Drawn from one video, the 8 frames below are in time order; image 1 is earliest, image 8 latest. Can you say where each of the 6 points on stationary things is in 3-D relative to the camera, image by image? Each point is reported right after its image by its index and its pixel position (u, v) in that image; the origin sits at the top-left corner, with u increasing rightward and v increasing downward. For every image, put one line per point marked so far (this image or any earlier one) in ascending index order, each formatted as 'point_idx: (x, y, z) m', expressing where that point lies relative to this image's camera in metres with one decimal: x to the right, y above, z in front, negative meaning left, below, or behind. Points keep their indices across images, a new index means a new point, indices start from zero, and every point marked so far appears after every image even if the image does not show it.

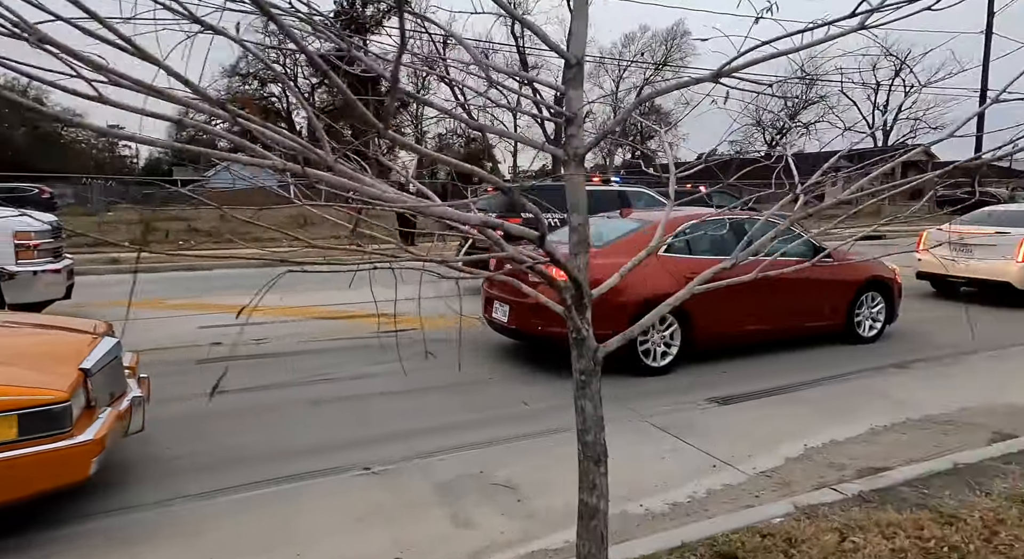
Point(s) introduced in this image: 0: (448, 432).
0: (-0.4, -1.0, +4.0) m
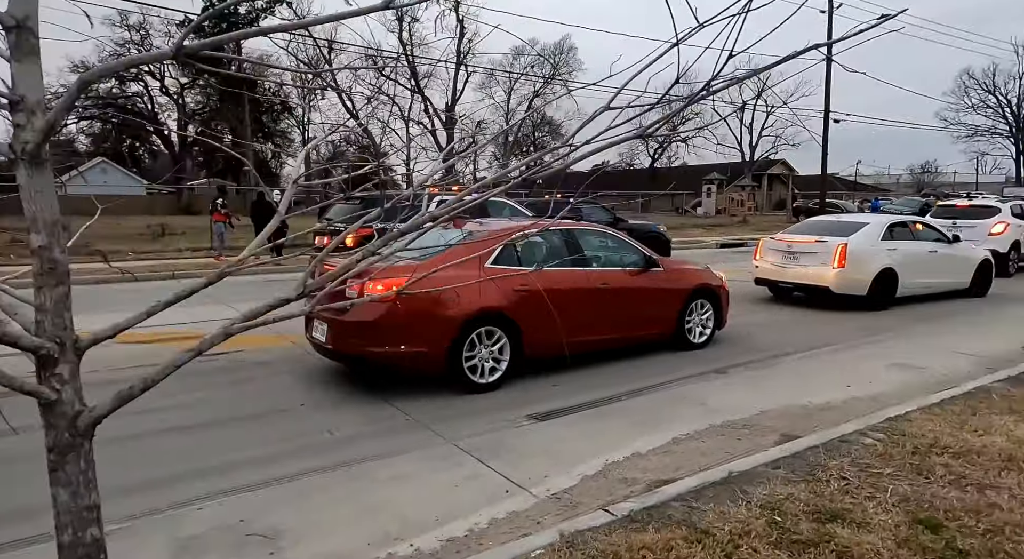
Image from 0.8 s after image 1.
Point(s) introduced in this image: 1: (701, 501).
0: (-1.7, -1.1, +3.6) m
1: (+0.9, -1.1, +3.1) m
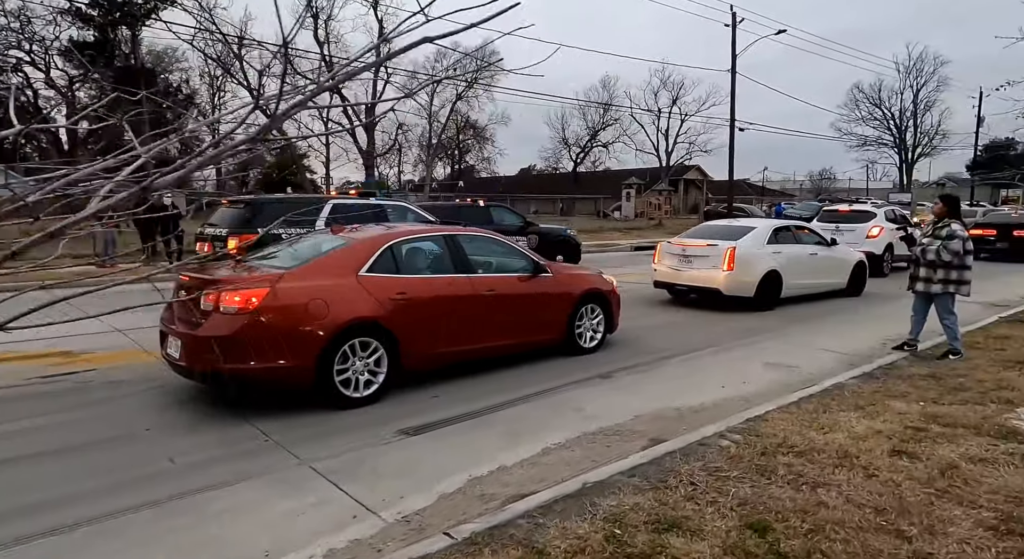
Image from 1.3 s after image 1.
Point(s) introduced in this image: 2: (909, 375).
0: (-2.5, -1.2, +3.2) m
1: (+0.2, -1.2, +3.1) m
2: (+3.8, -0.9, +6.0) m
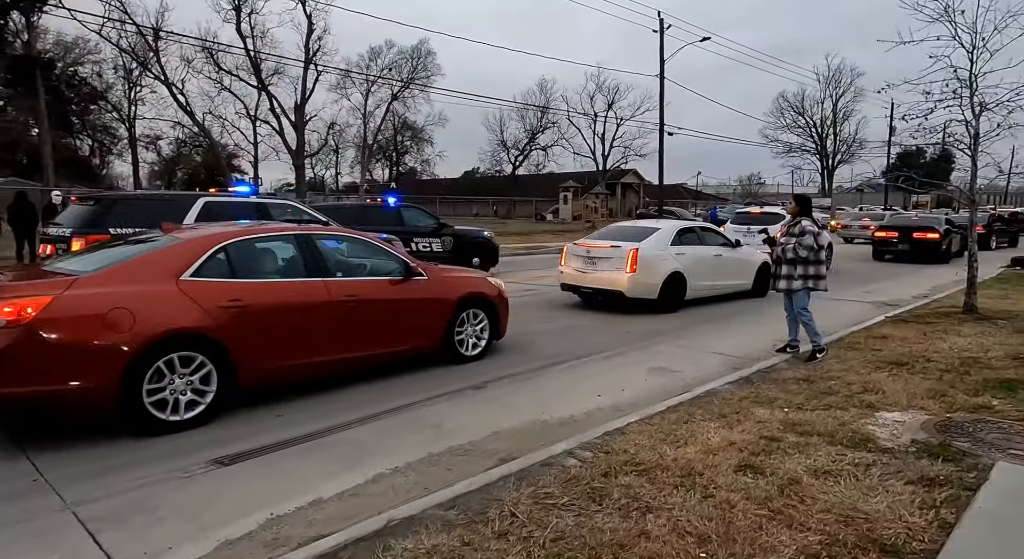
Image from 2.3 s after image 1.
0: (-3.4, -1.3, +2.5) m
1: (-0.8, -1.2, +2.6) m
2: (+2.6, -0.9, +5.9) m
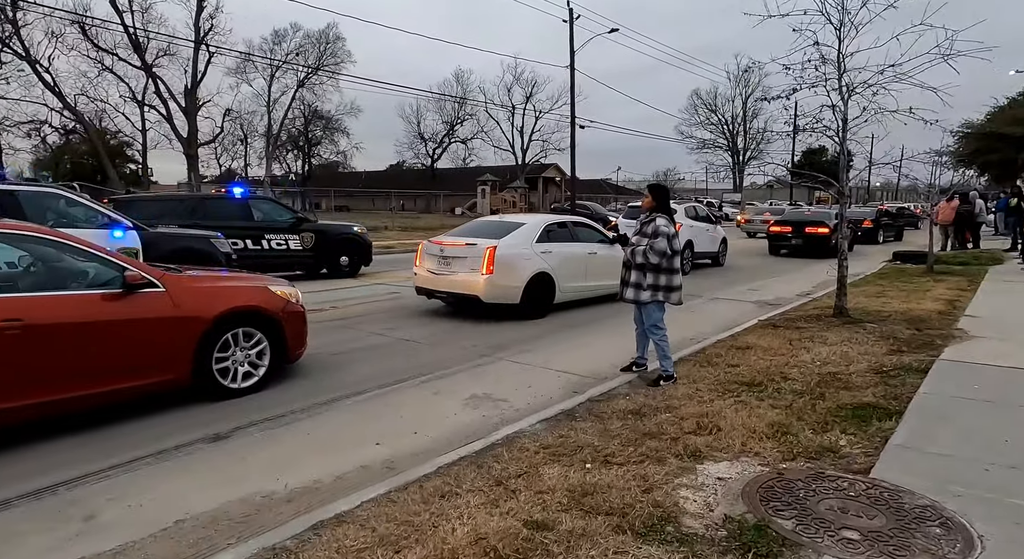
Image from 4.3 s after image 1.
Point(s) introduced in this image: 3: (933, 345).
0: (-4.8, -1.4, +0.8) m
1: (-2.2, -1.3, +1.2) m
2: (+0.8, -1.0, +4.8) m
3: (+4.8, -0.8, +7.2) m
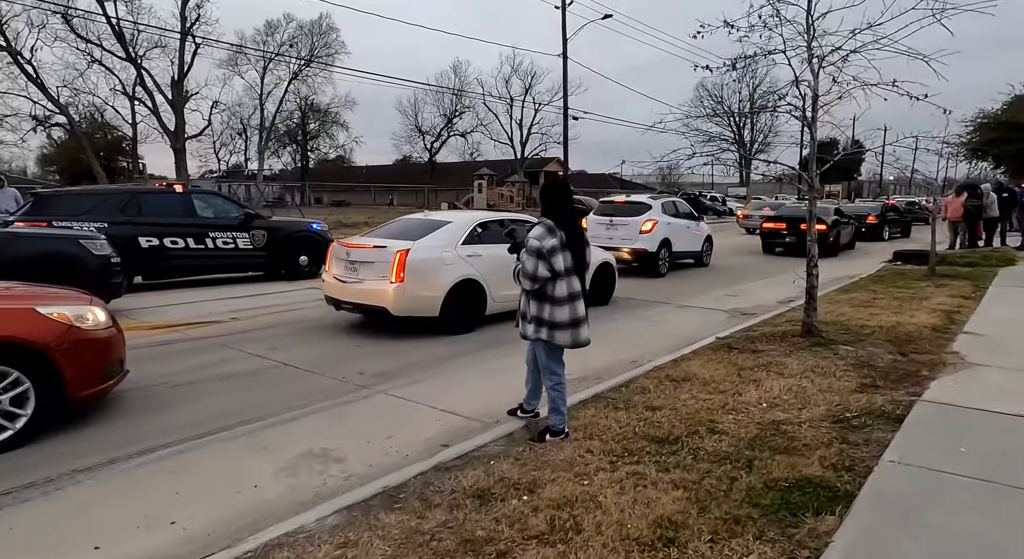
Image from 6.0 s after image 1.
0: (-6.0, -1.6, -0.5) m
1: (-3.3, -1.5, -0.1) m
2: (-0.4, -1.2, +3.5) m
3: (+3.7, -0.9, +5.8) m
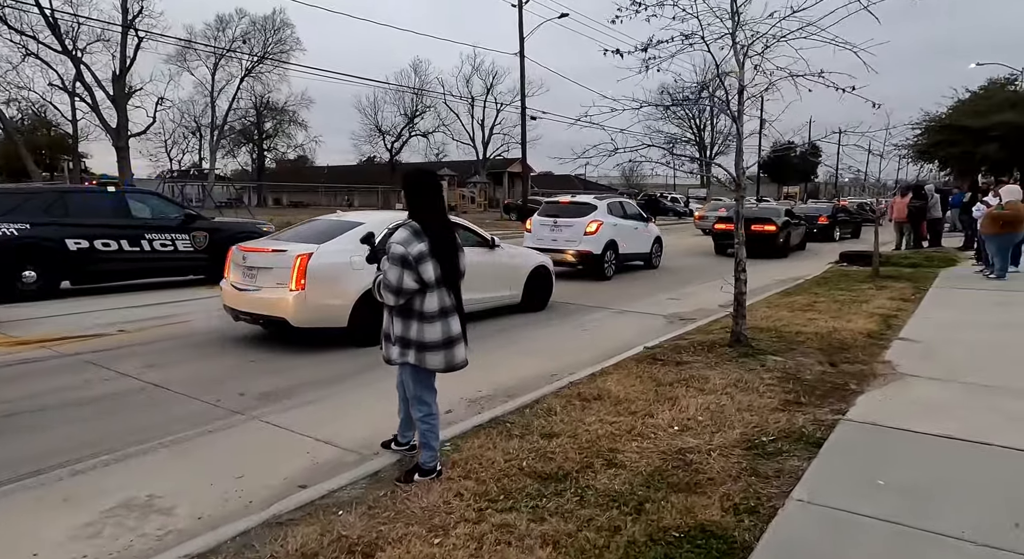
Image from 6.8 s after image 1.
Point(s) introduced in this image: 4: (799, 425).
0: (-6.5, -1.7, -1.5) m
1: (-3.9, -1.6, -0.9) m
2: (-1.1, -1.3, +2.8) m
3: (+2.8, -1.0, +5.4) m
4: (+2.1, -1.1, +4.6) m
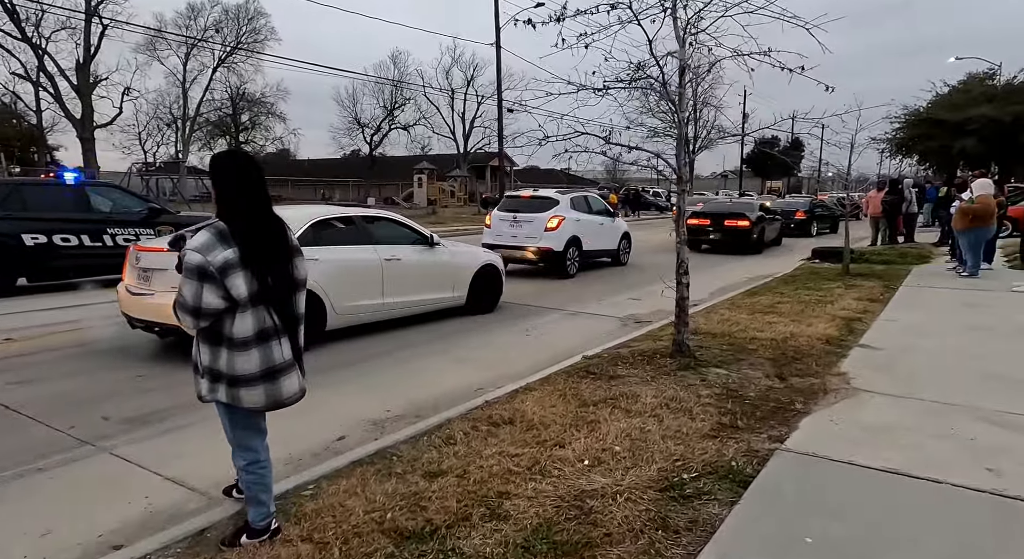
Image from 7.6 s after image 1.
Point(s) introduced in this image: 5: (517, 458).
0: (-7.1, -1.9, -2.3) m
1: (-4.5, -1.8, -1.7) m
2: (-1.8, -1.3, +2.1) m
3: (+2.1, -1.0, +4.8) m
4: (+1.4, -1.1, +4.0) m
5: (0.0, -1.1, +4.0) m
